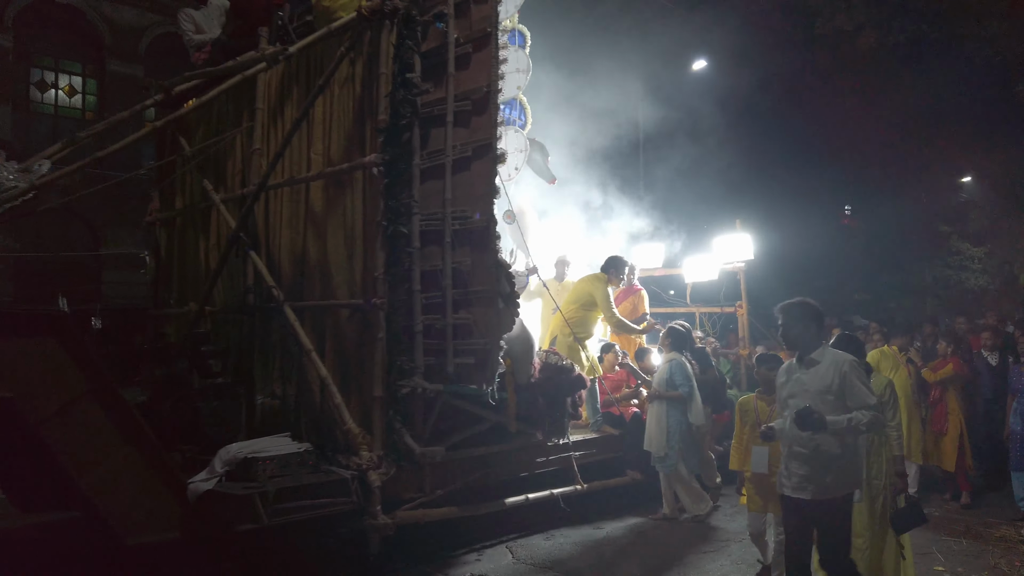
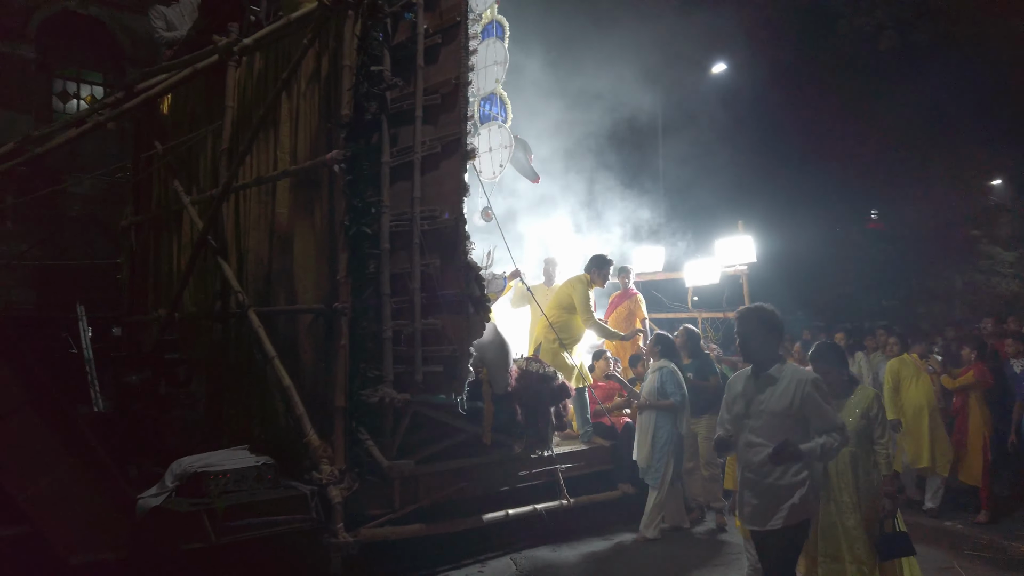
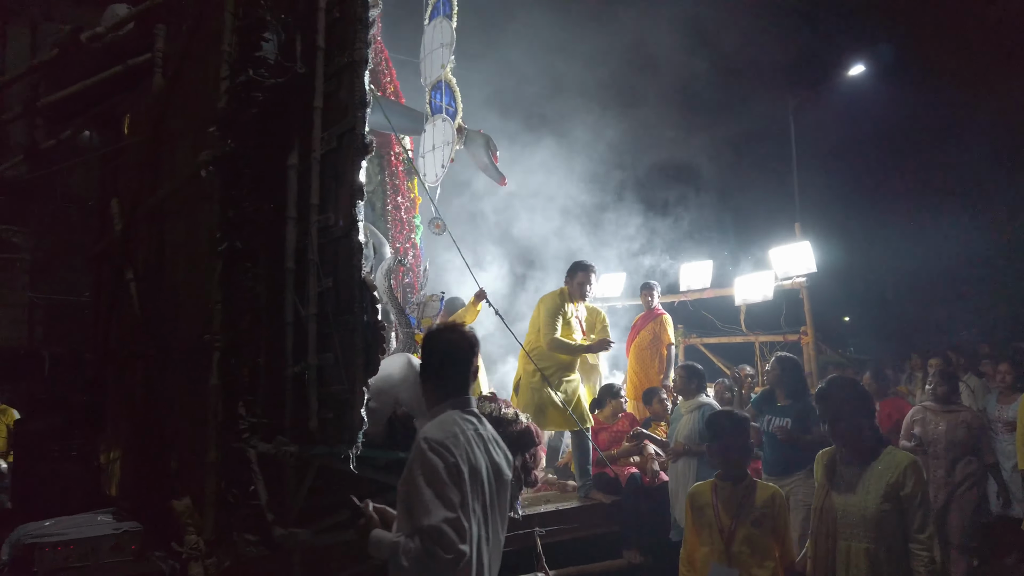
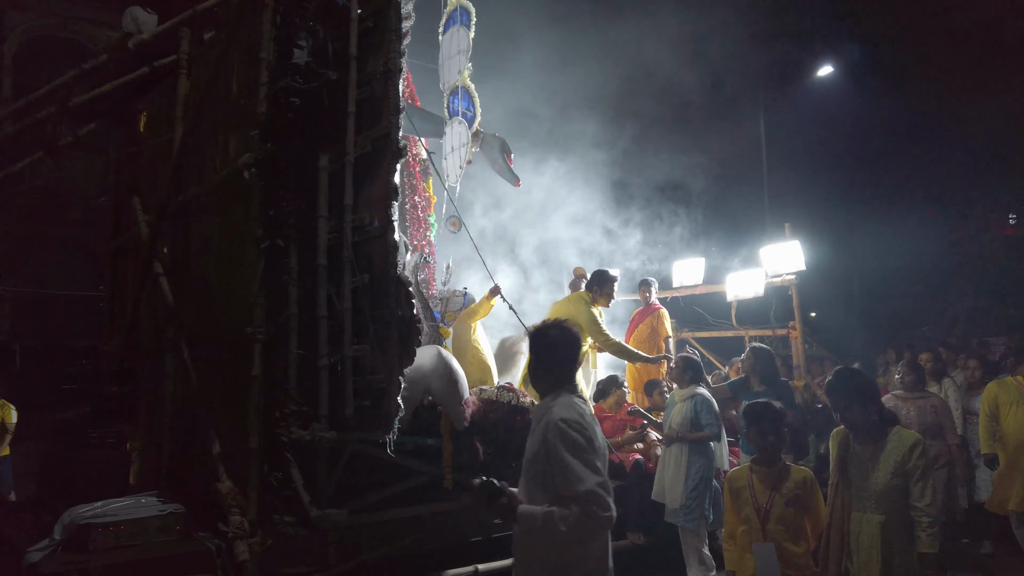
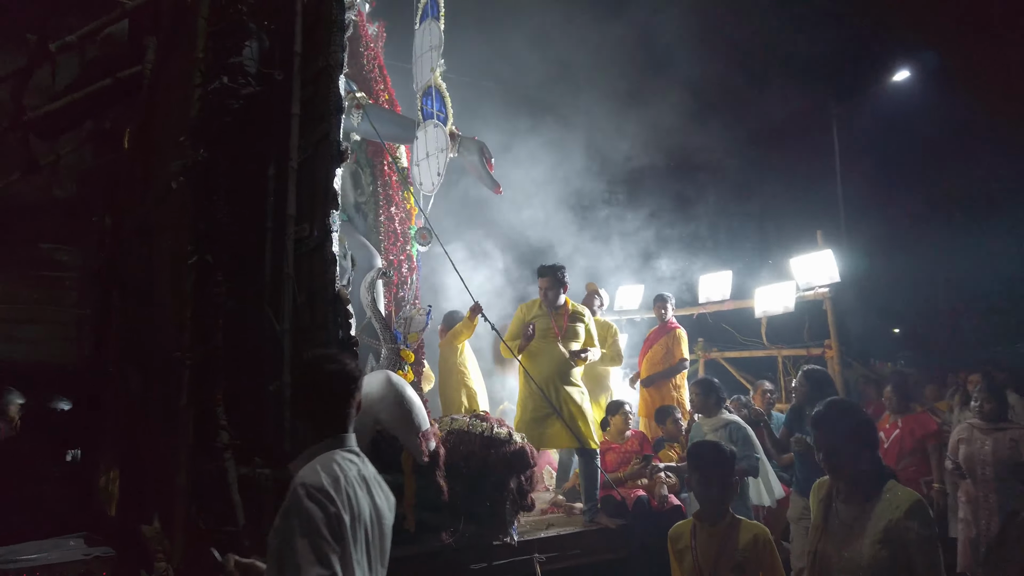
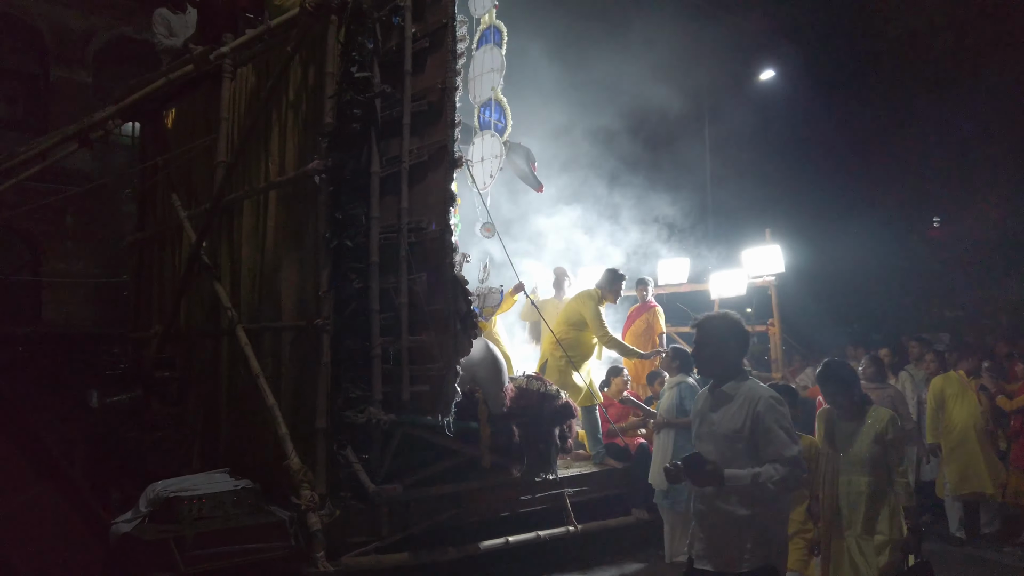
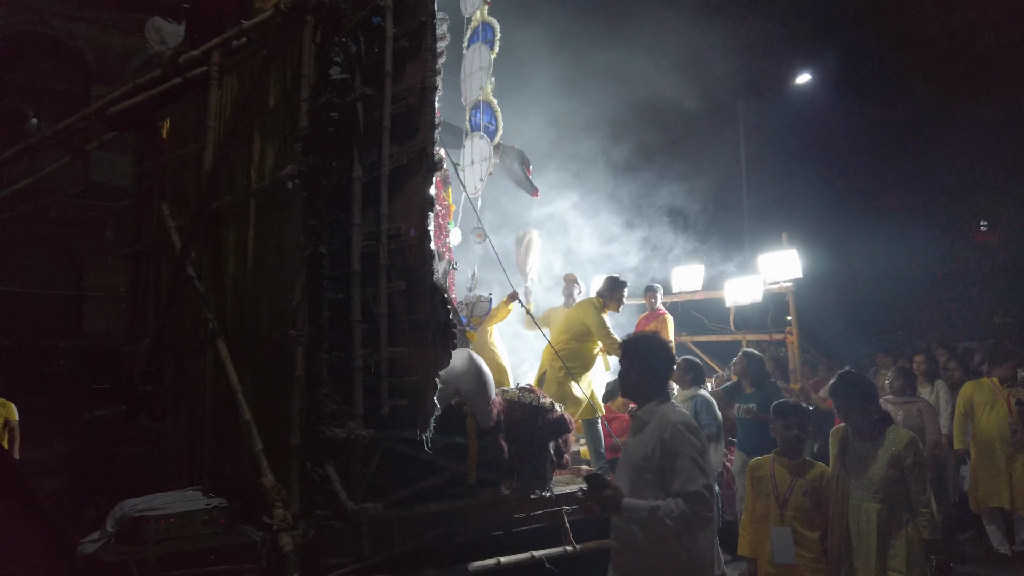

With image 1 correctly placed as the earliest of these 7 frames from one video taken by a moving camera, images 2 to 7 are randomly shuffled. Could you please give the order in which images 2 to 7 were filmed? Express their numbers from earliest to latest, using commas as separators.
2, 6, 7, 4, 3, 5
